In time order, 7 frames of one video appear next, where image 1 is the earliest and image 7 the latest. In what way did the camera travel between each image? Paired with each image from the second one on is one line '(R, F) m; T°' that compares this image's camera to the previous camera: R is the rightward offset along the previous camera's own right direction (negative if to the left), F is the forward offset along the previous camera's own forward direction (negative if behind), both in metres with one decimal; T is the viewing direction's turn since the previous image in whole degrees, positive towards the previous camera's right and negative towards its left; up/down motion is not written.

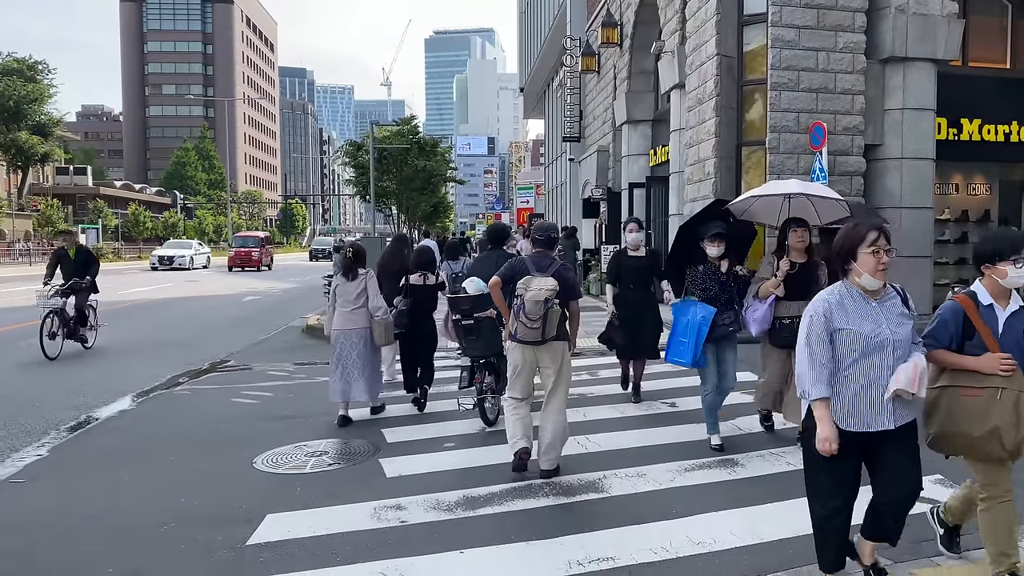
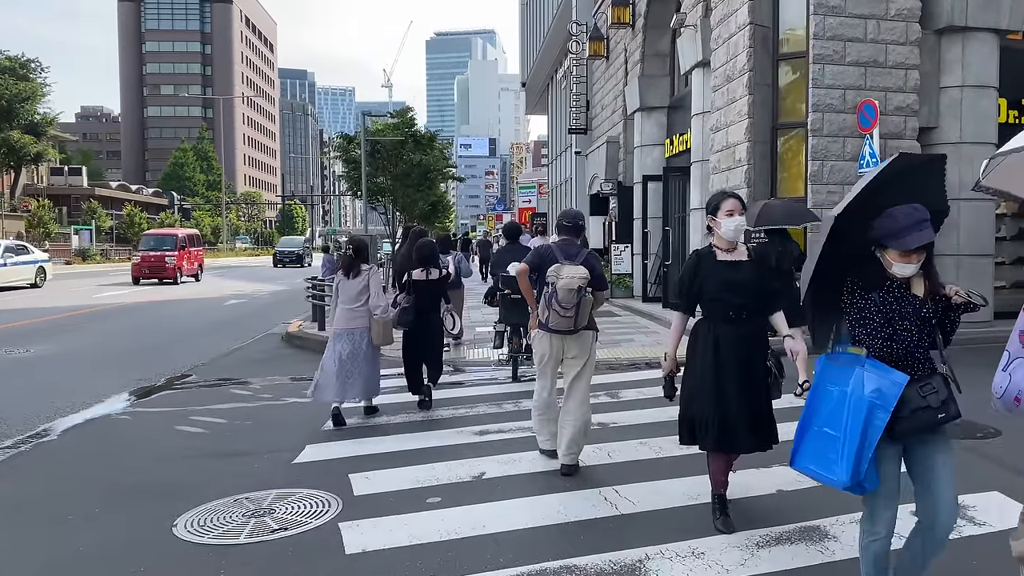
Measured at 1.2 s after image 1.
(0.0, +1.6) m; 0°
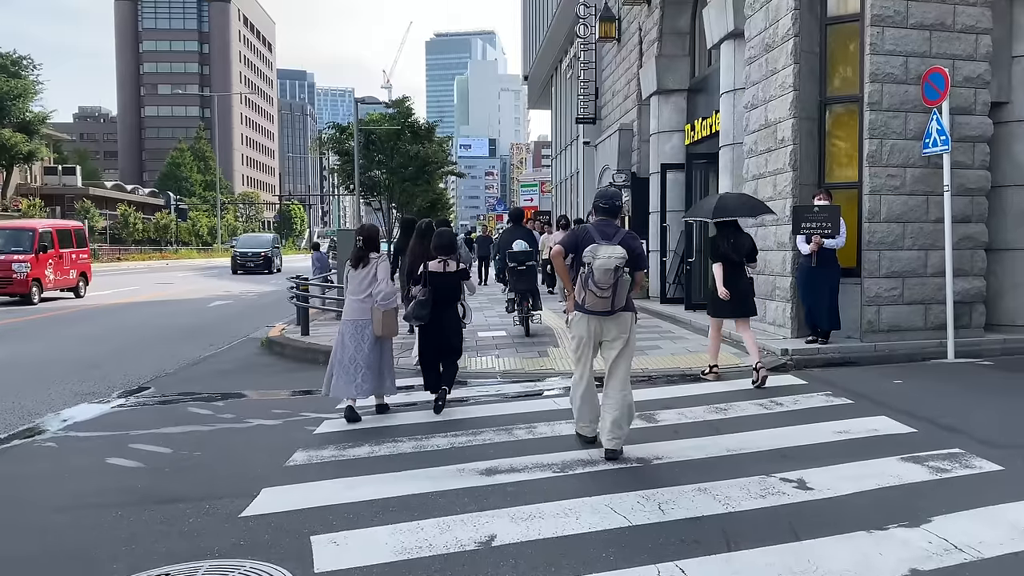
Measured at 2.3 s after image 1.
(-0.1, +1.5) m; 0°
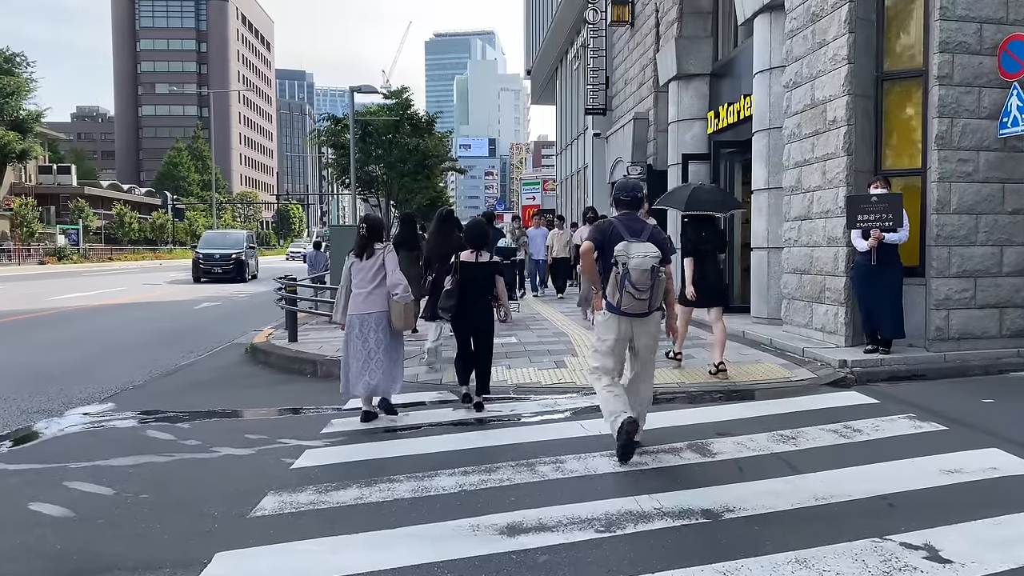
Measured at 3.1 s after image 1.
(-0.1, +1.2) m; 0°
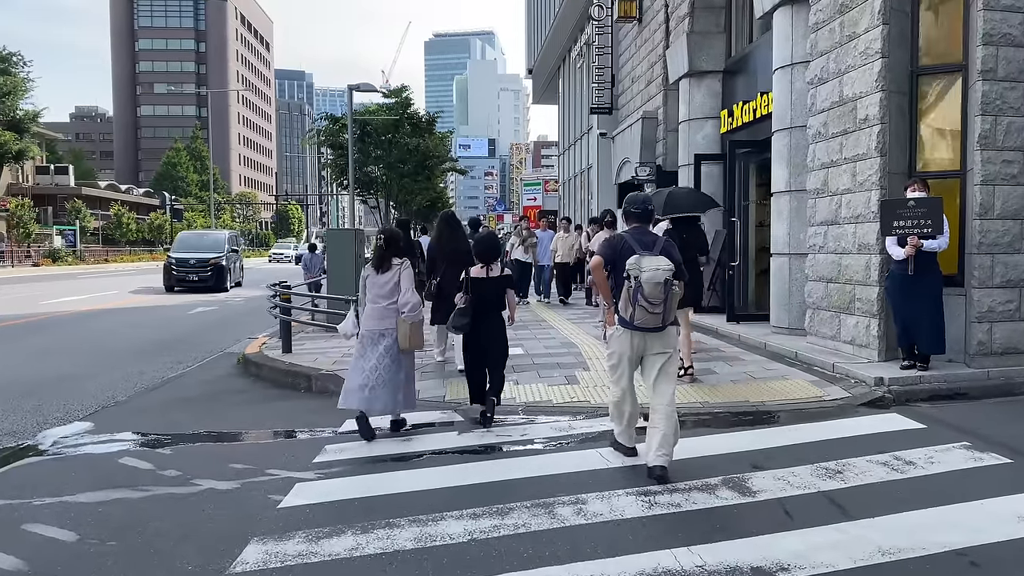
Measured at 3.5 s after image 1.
(-0.1, +0.6) m; 0°
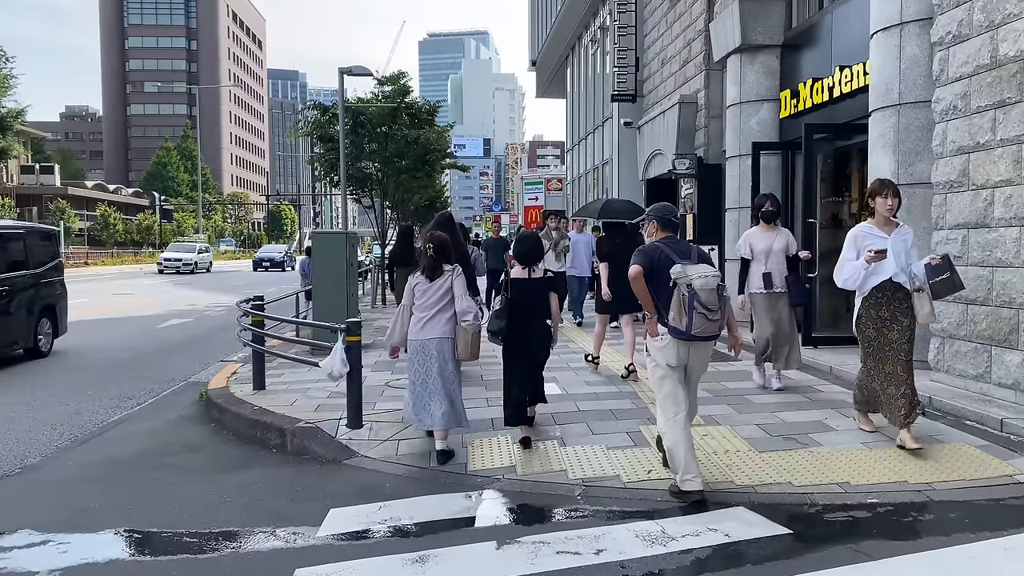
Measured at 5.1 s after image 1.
(-0.4, +2.1) m; 0°
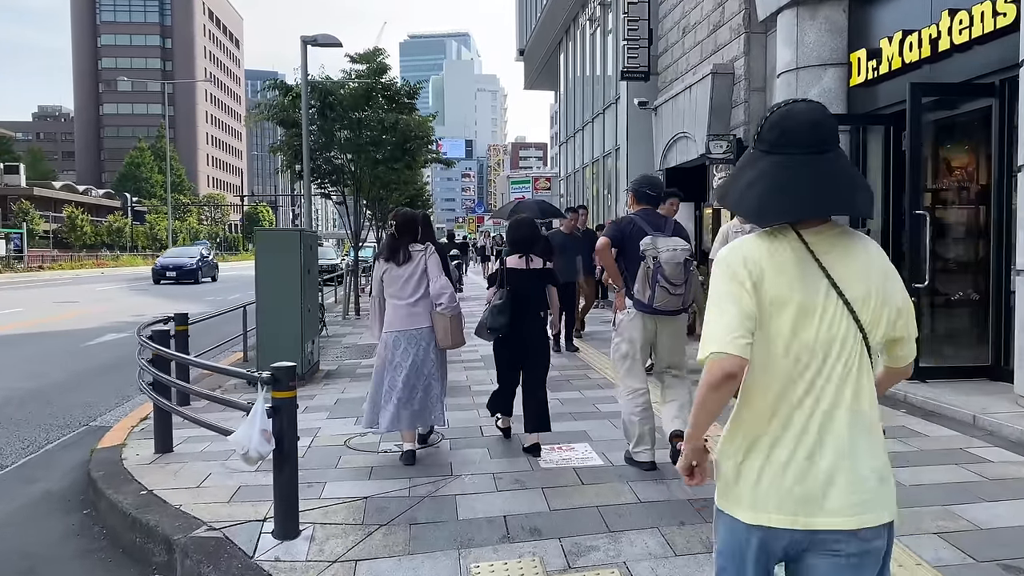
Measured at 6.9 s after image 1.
(-0.2, +2.4) m; +1°
